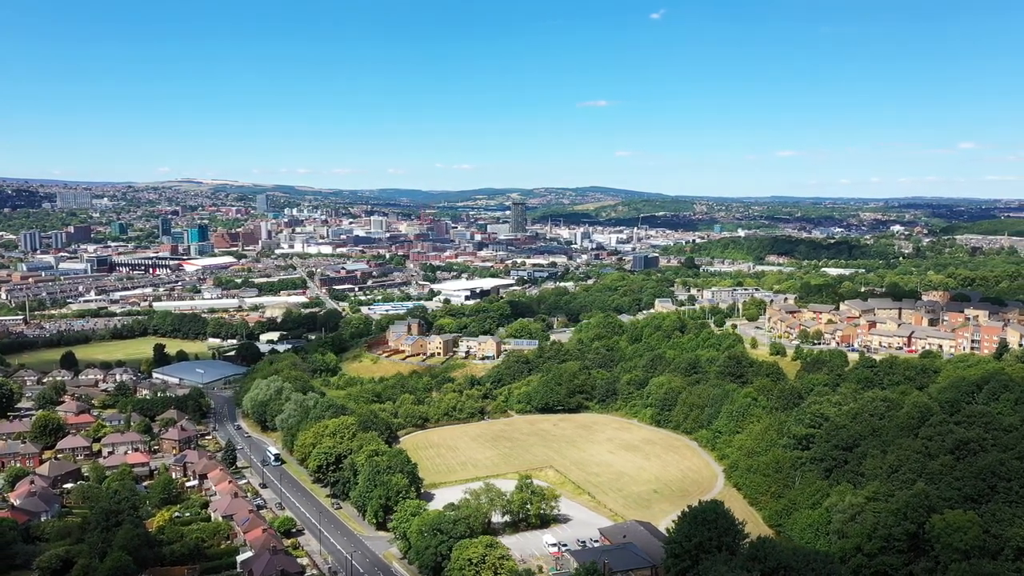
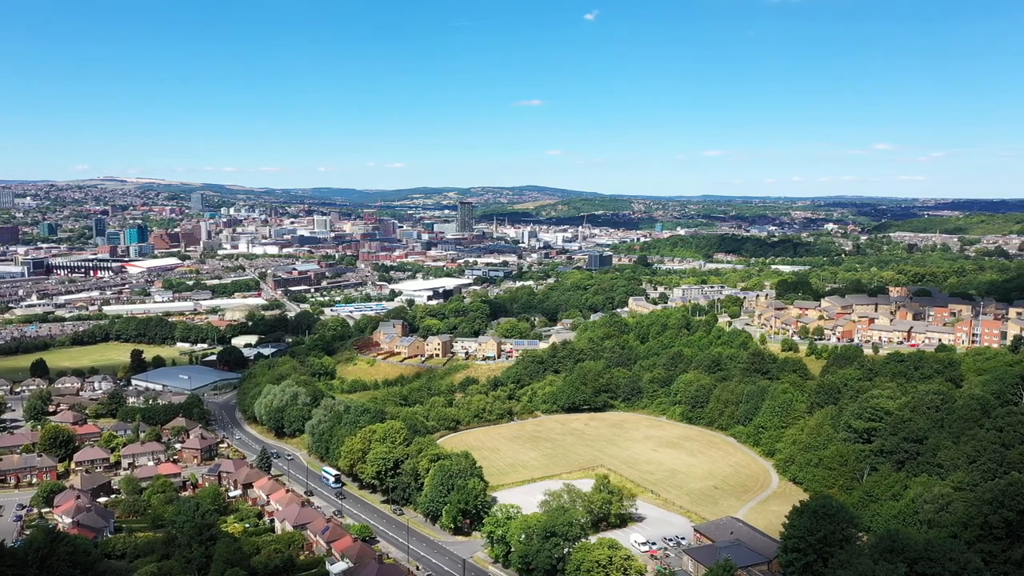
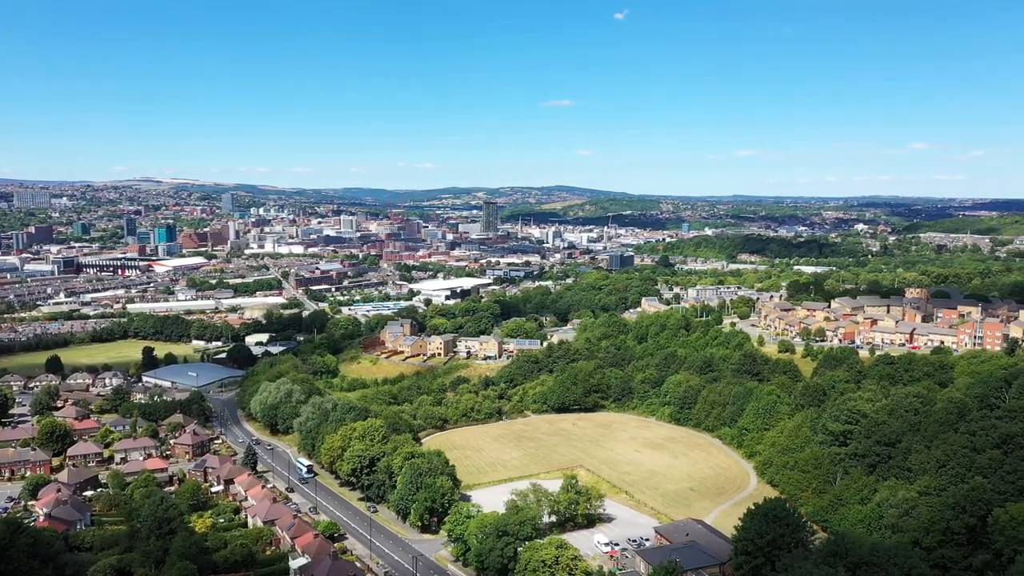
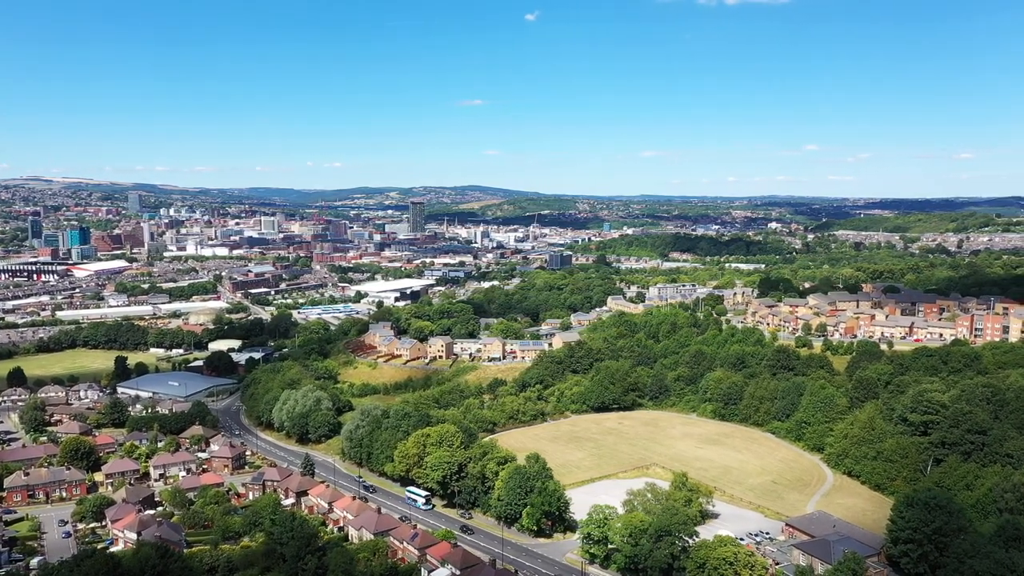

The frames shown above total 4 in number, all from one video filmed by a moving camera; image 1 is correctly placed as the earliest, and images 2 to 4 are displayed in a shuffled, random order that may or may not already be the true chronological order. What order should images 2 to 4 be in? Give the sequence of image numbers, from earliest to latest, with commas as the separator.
3, 2, 4
